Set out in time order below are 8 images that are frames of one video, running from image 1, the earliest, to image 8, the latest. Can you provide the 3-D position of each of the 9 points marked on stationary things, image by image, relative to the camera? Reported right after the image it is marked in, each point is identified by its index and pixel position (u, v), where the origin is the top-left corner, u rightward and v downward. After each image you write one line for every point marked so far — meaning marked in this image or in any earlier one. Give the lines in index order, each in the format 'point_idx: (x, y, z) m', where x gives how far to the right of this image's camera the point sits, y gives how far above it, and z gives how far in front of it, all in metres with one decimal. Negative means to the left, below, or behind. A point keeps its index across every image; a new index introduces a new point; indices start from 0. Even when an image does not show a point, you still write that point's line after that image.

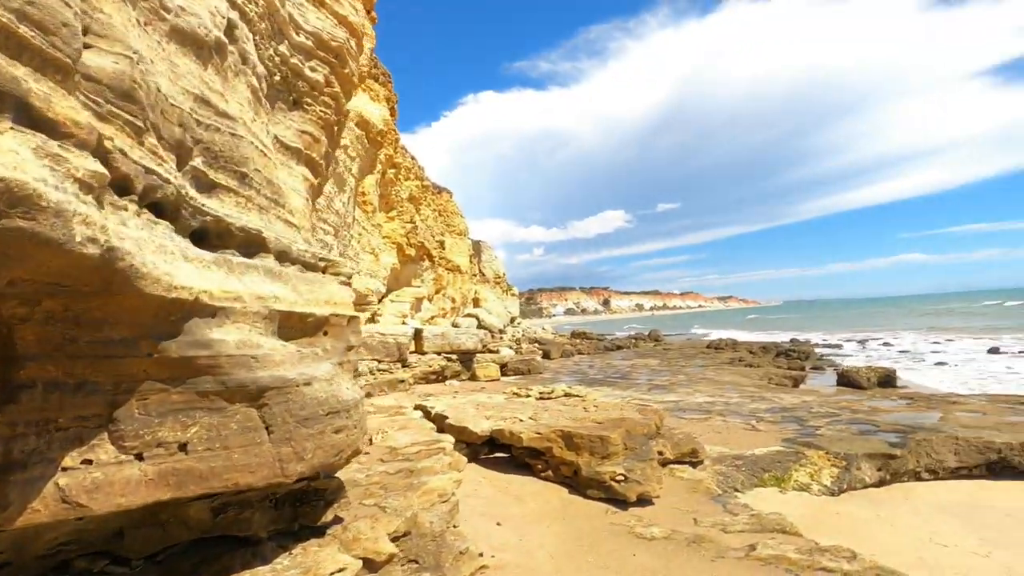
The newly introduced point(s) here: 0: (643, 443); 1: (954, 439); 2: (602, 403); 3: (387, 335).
0: (+1.4, -1.6, +5.7) m
1: (+6.2, -2.1, +7.5) m
2: (+1.3, -1.7, +7.7) m
3: (-3.5, -1.3, +15.1) m
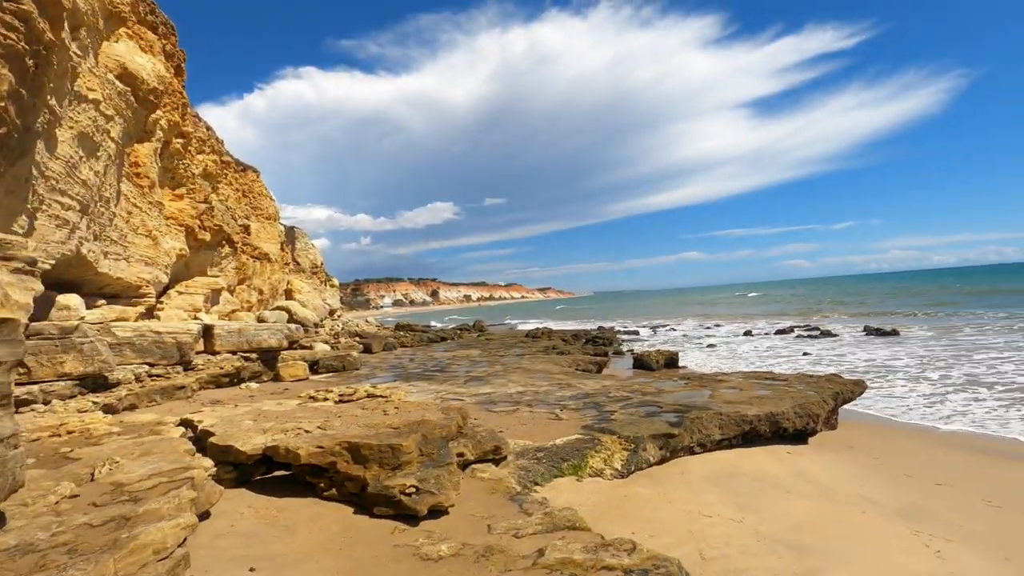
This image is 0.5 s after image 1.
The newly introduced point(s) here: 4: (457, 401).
0: (-0.7, -1.6, +5.3) m
1: (+3.3, -2.0, +8.5) m
2: (-1.4, -1.5, +7.2) m
3: (-8.3, -1.0, +12.7) m
4: (-1.1, -2.2, +10.2) m
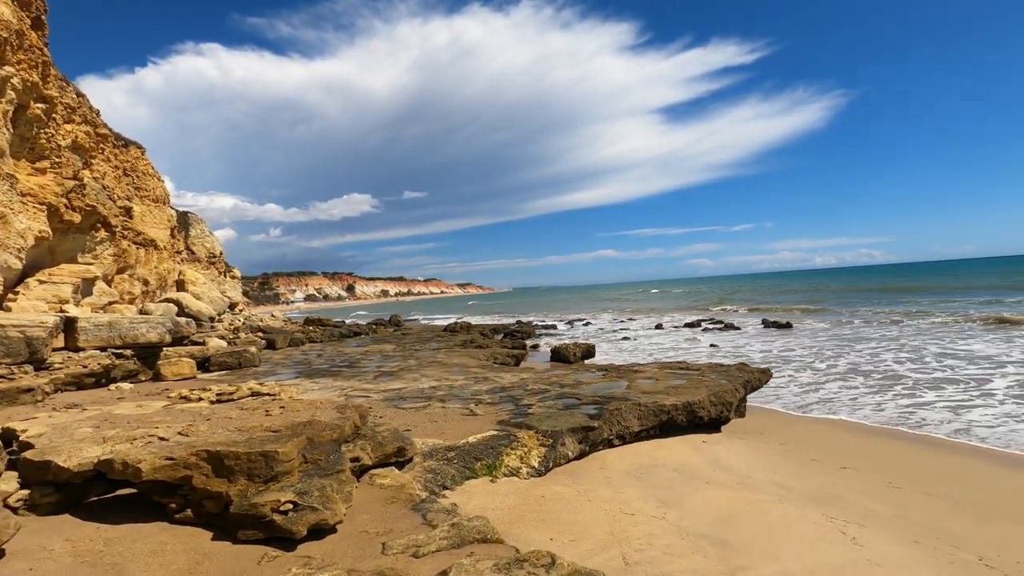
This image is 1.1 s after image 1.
0: (-1.5, -1.4, +4.5) m
1: (+2.0, -1.8, +8.3) m
2: (-2.5, -1.3, +6.3) m
3: (-10.2, -0.7, +10.7) m
4: (-2.6, -1.9, +9.3) m
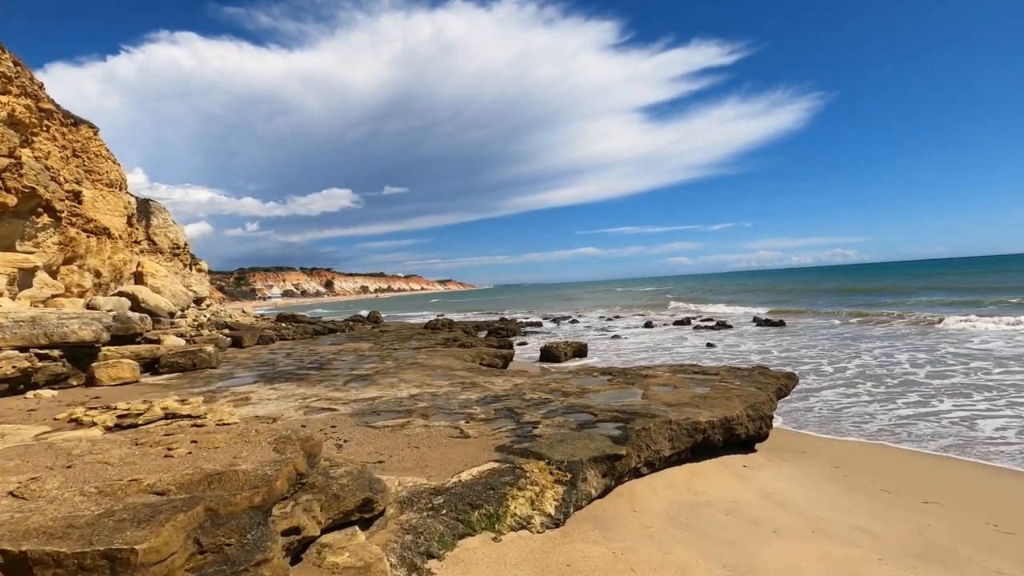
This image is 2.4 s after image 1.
0: (-1.4, -1.2, +2.8) m
1: (+2.0, -1.7, +6.7) m
2: (-2.5, -1.2, +4.5) m
3: (-10.2, -0.5, +8.7) m
4: (-2.6, -1.8, +7.6) m
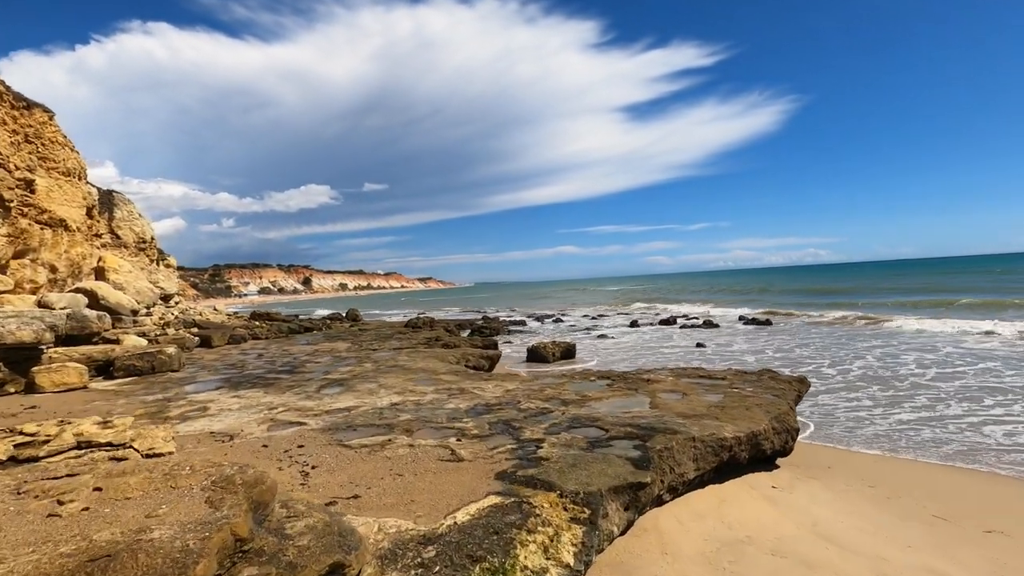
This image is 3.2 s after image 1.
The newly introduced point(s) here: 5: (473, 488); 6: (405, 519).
0: (-1.2, -1.2, +1.8) m
1: (+2.0, -1.6, +5.9) m
2: (-2.4, -1.1, +3.5) m
3: (-10.3, -0.4, +7.3) m
4: (-2.7, -1.7, +6.5) m
5: (-0.3, -1.7, +4.6) m
6: (-0.8, -1.7, +4.0) m
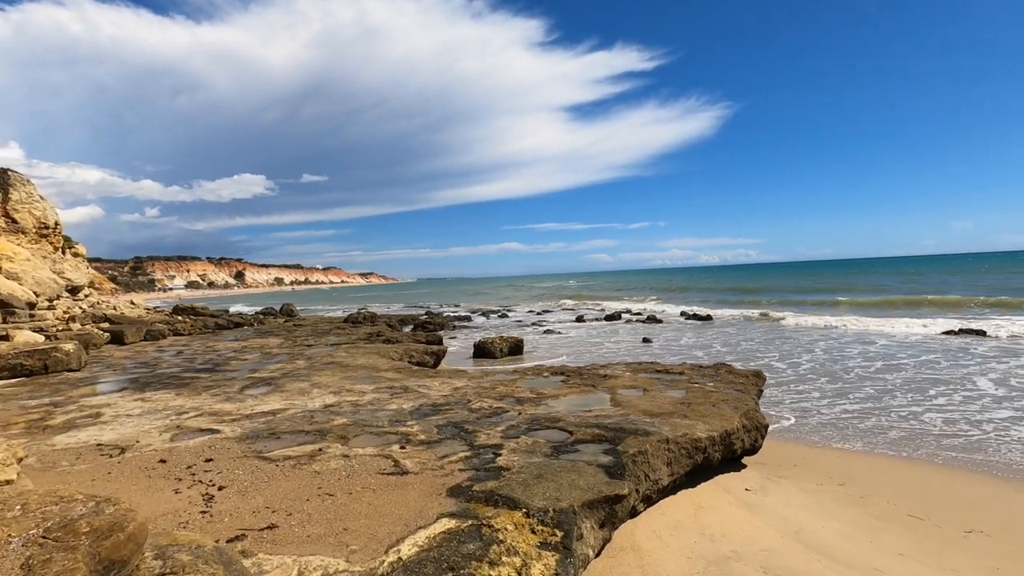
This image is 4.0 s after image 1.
0: (-1.3, -1.1, +0.9) m
1: (+1.5, -1.5, +5.3) m
2: (-2.6, -1.0, +2.5) m
3: (-10.8, -0.2, +5.5) m
4: (-3.2, -1.6, +5.5) m
5: (-0.6, -1.6, +3.8) m
6: (-1.0, -1.6, +3.1) m
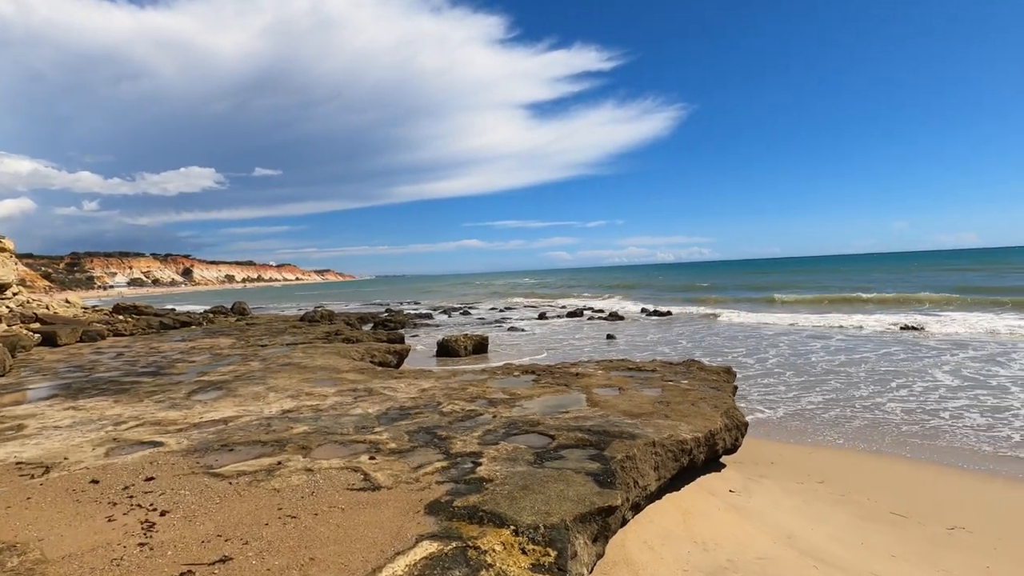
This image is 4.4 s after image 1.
0: (-1.1, -1.1, +0.5) m
1: (+1.3, -1.4, +5.1) m
2: (-2.5, -1.0, +1.9) m
3: (-11.0, -0.2, +4.3) m
4: (-3.4, -1.5, +4.9) m
5: (-0.7, -1.5, +3.4) m
6: (-1.1, -1.5, +2.7) m
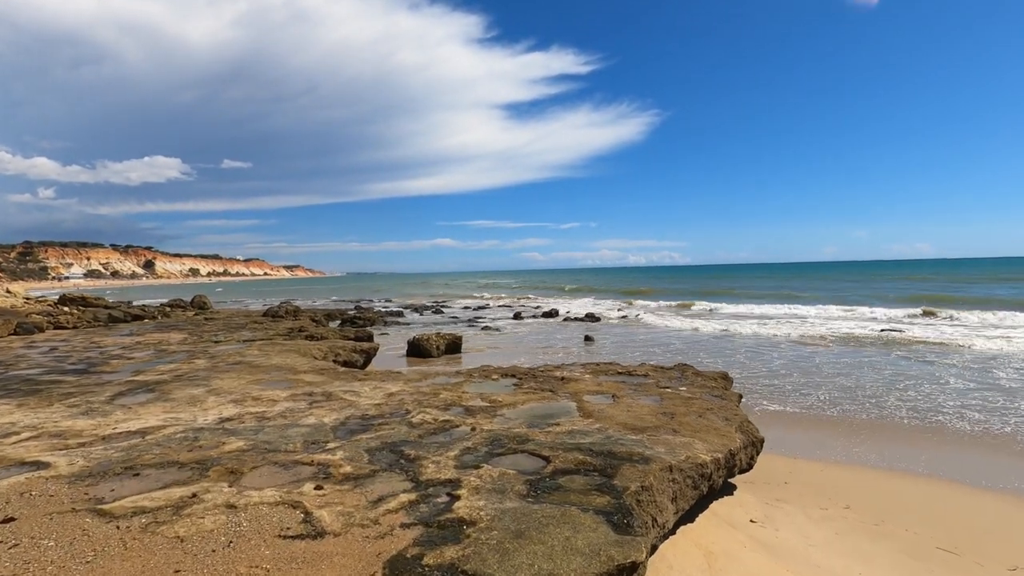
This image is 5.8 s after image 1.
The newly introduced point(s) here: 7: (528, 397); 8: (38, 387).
0: (-1.0, -0.9, -0.6) m
1: (+1.2, -1.4, +4.1) m
2: (-2.5, -0.8, +0.8) m
3: (-11.0, +0.2, +2.8) m
4: (-3.5, -1.3, +3.7) m
5: (-0.8, -1.4, +2.4) m
6: (-1.1, -1.4, +1.7) m
7: (+0.2, -1.5, +7.3) m
8: (-7.3, -1.5, +8.2) m
